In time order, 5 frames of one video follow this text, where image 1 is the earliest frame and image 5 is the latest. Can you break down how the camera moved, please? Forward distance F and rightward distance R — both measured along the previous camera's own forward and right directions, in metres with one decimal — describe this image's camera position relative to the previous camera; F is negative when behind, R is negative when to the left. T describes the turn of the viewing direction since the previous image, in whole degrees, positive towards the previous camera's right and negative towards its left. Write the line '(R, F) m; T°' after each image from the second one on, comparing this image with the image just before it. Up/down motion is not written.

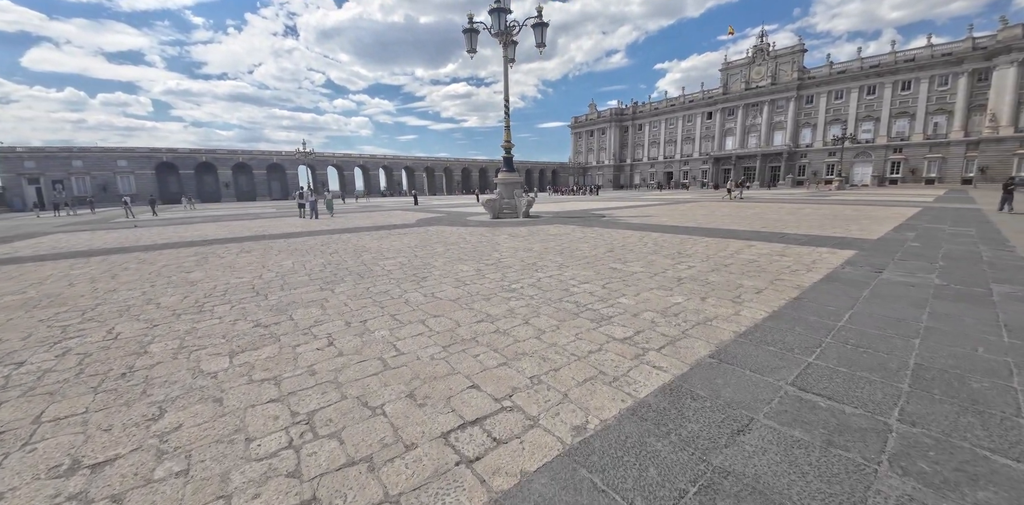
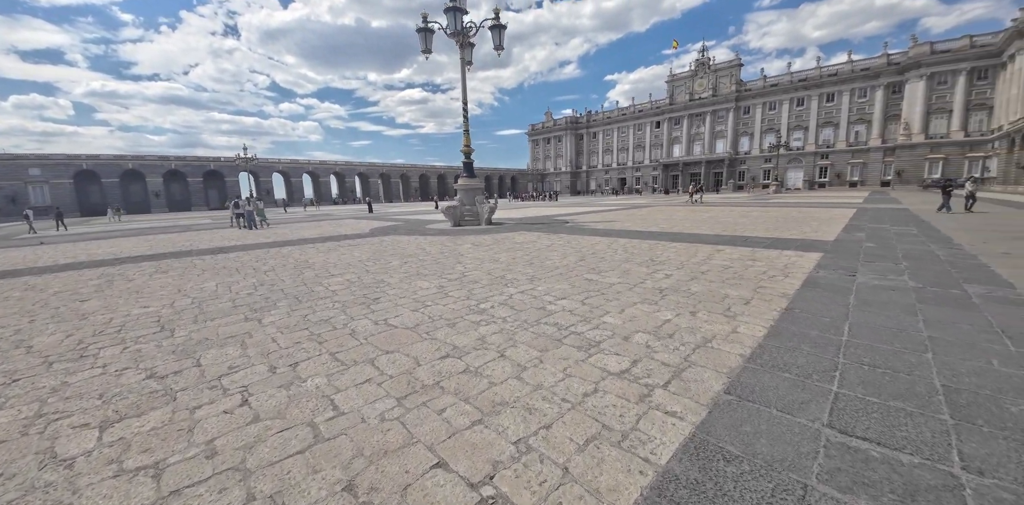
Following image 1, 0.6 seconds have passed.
(-0.1, +0.6) m; +6°
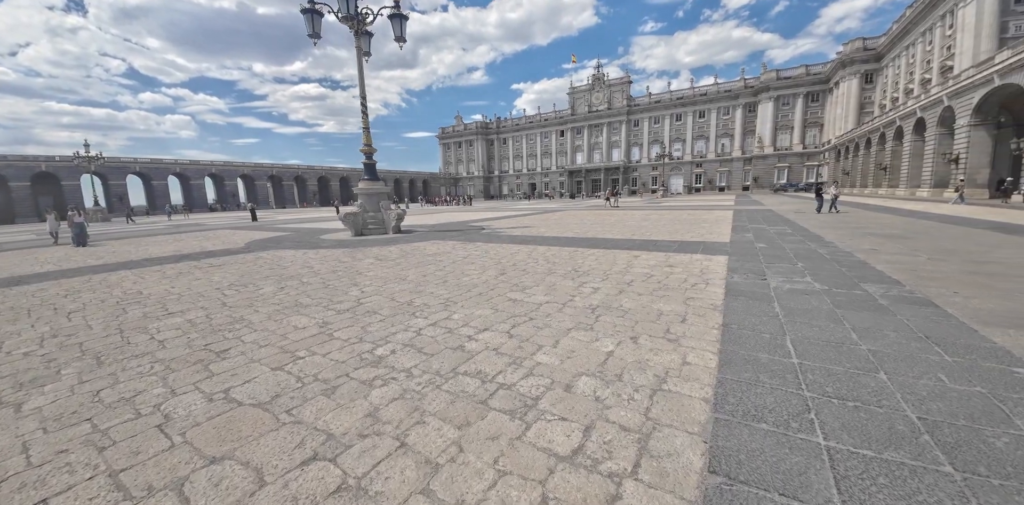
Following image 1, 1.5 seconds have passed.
(+0.1, +0.8) m; +13°
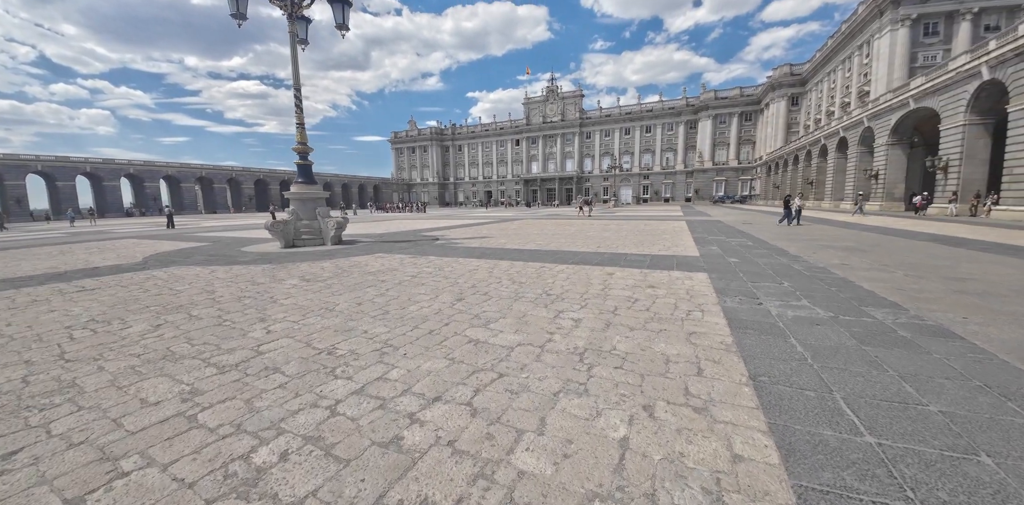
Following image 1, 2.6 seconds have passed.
(0.0, +1.0) m; +7°
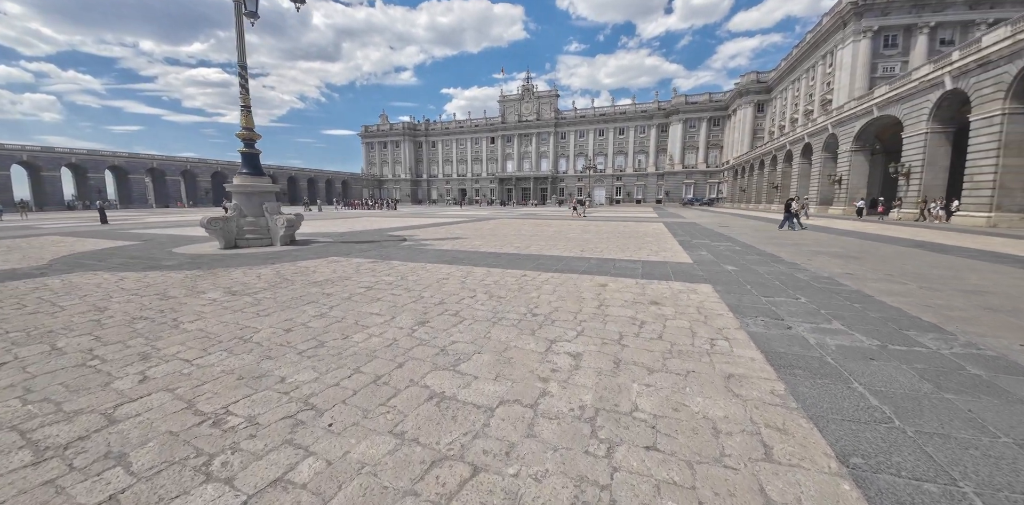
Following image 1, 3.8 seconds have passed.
(0.0, +1.0) m; +4°
